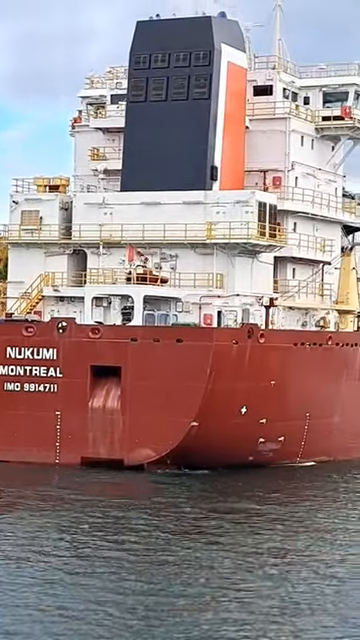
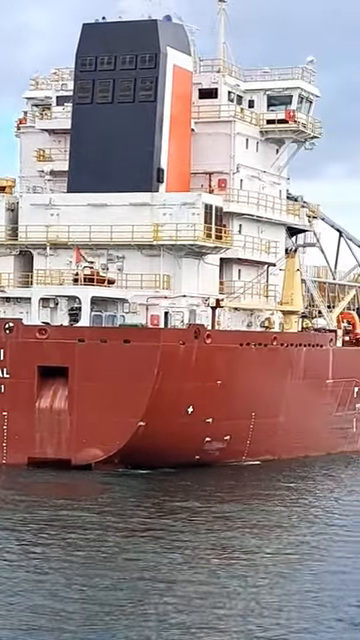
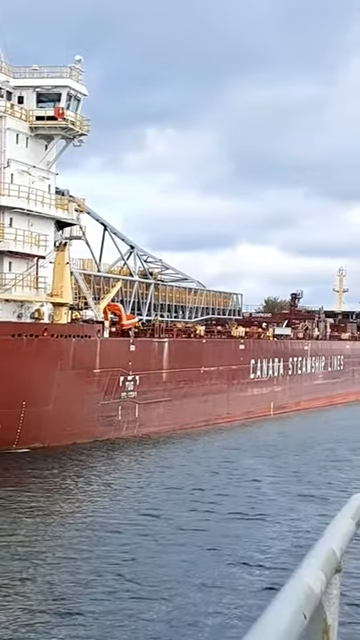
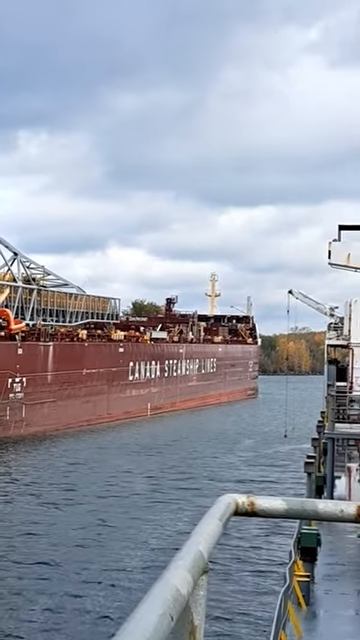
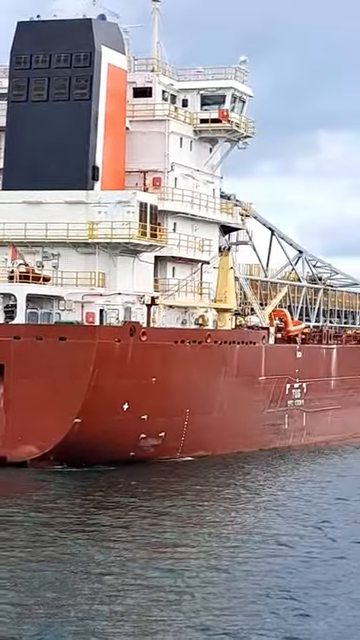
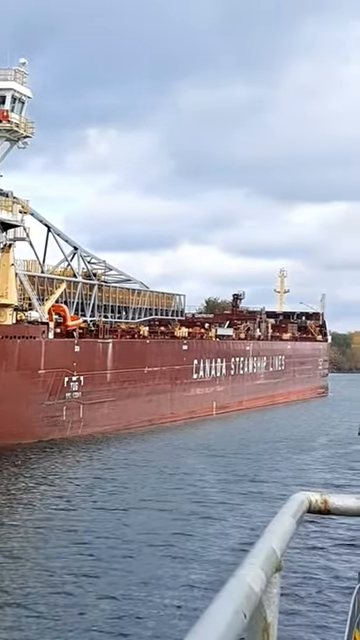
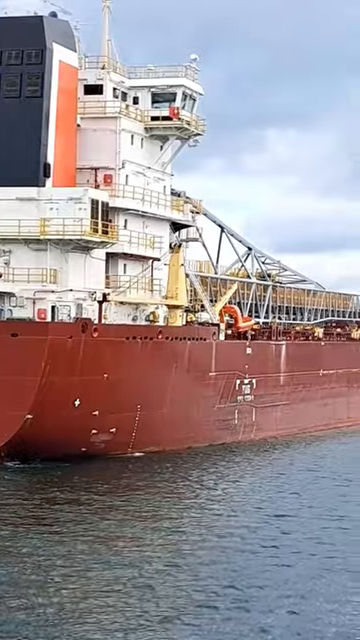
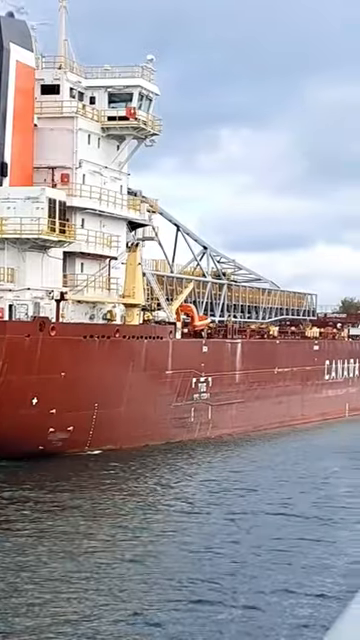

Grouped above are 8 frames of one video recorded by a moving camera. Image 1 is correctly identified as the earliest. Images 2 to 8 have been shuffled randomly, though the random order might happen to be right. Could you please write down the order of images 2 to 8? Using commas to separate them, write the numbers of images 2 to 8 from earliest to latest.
2, 5, 7, 8, 3, 6, 4
